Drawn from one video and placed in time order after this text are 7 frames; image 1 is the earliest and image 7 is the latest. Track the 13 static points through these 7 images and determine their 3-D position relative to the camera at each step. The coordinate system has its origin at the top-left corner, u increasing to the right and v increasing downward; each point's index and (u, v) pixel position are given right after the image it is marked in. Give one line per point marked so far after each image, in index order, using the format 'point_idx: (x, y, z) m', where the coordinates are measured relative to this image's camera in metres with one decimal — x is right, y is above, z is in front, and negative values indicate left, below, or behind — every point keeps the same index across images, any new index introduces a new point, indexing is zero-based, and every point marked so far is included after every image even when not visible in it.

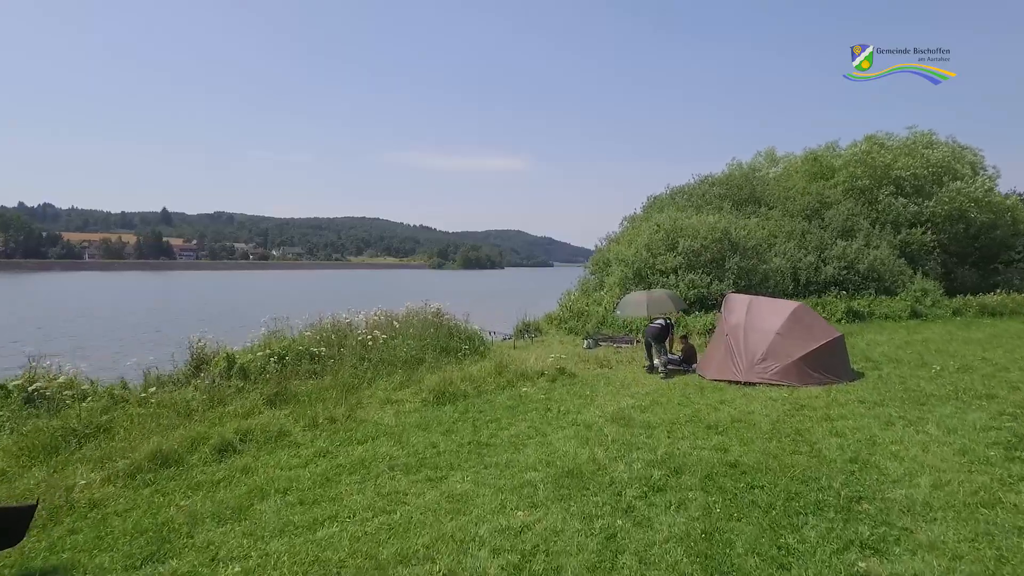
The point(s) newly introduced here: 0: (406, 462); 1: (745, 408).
0: (-0.9, -1.5, +8.1) m
1: (+2.7, -1.4, +10.9) m
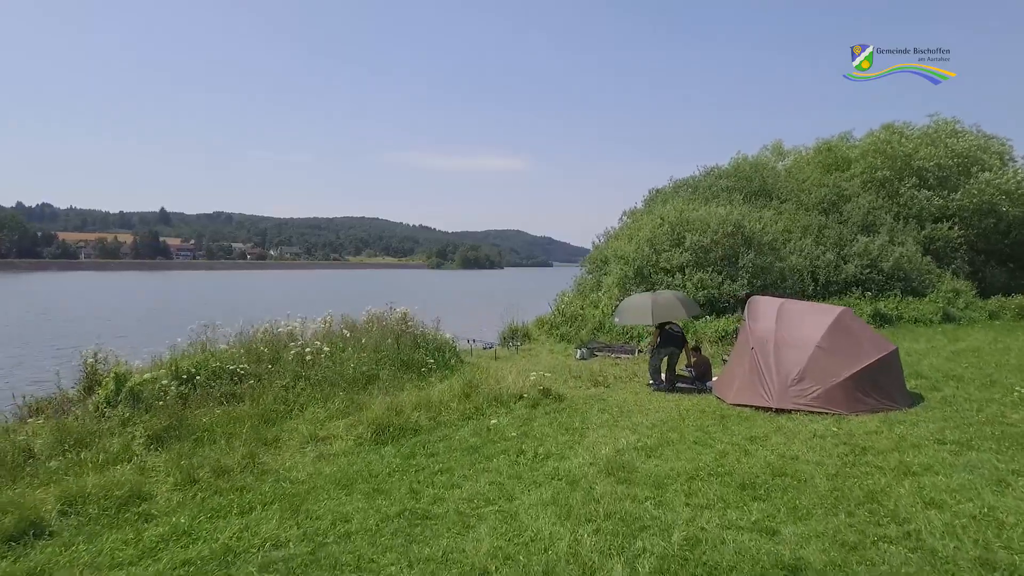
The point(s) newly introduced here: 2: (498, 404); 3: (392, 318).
0: (-1.2, -1.5, +5.3) m
1: (+2.3, -1.4, +8.2) m
2: (-0.2, -1.3, +10.8) m
3: (-1.9, -0.5, +15.3) m
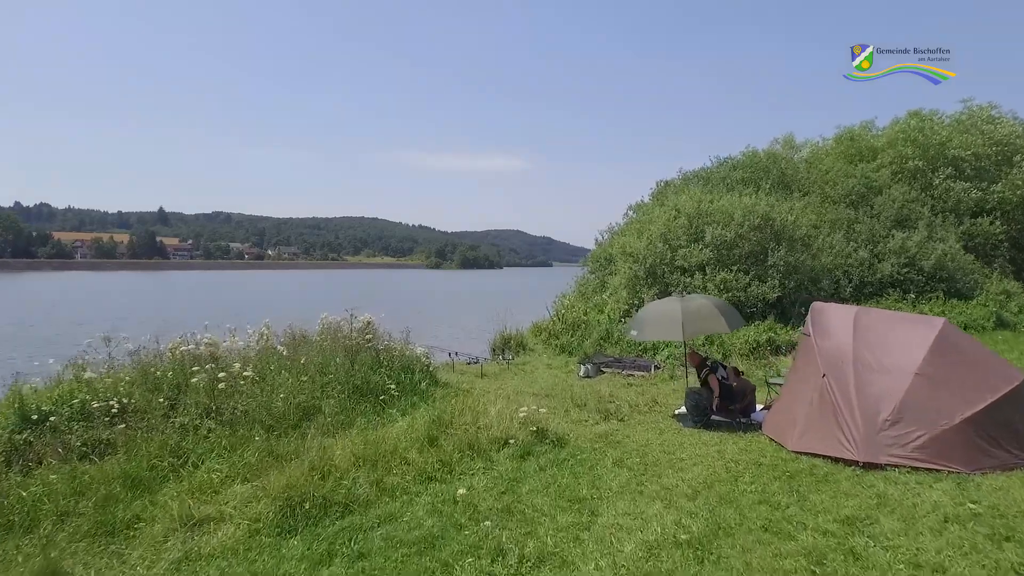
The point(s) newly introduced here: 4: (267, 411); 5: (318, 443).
0: (-1.4, -1.5, +2.4) m
1: (+2.2, -1.4, +5.2) m
2: (-0.3, -1.3, +7.8) m
3: (-2.1, -0.5, +12.3) m
4: (-2.2, -1.1, +8.8) m
5: (-1.6, -1.3, +8.0) m
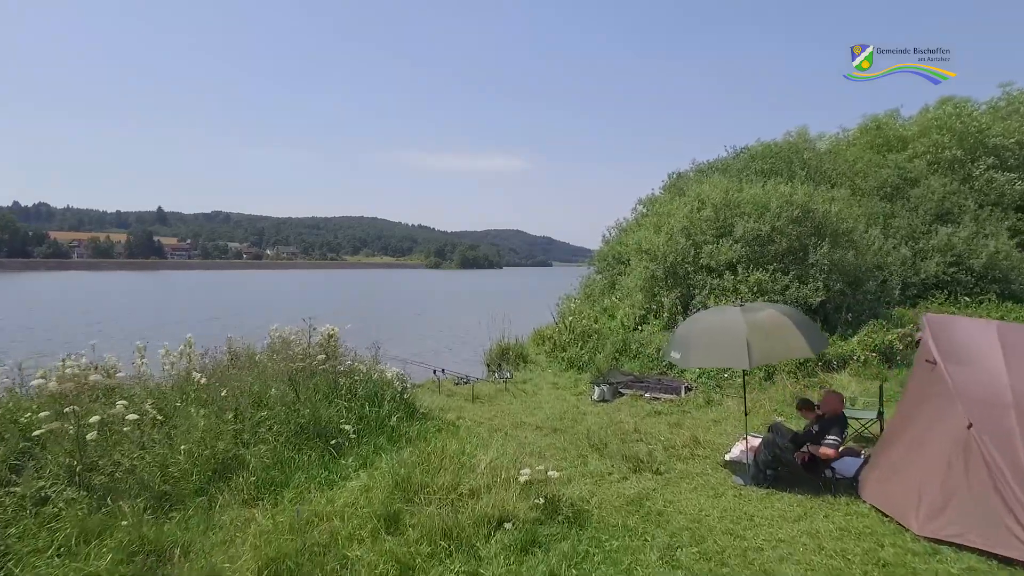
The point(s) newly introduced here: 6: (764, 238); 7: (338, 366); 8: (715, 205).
0: (-1.4, -1.6, -0.3) m
1: (+2.1, -1.5, +2.5) m
2: (-0.3, -1.4, +5.2) m
3: (-2.1, -0.6, +9.7) m
4: (-2.3, -1.1, +6.2) m
5: (-1.6, -1.3, +5.4) m
6: (+4.2, +0.8, +16.1) m
7: (-1.7, -0.7, +9.3) m
8: (+3.6, +1.5, +17.3) m
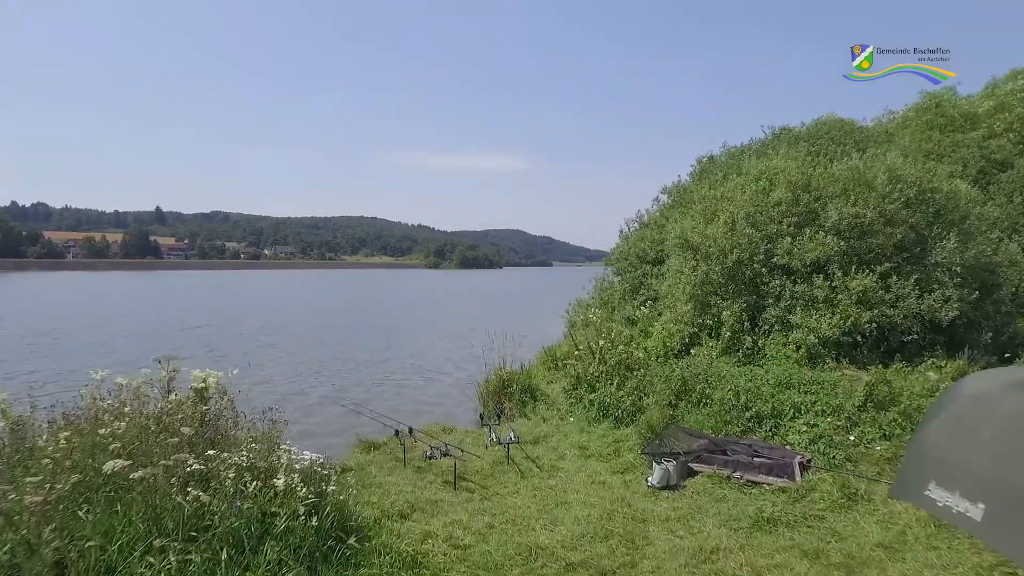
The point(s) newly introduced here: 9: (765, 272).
0: (-1.3, -1.7, -4.7) m
1: (+2.2, -1.6, -1.9) m
2: (-0.3, -1.5, +0.7) m
3: (-2.1, -0.7, +5.2) m
4: (-2.2, -1.2, +1.7) m
5: (-1.6, -1.4, +0.9) m
6: (+4.3, +0.7, +11.6) m
7: (-1.6, -0.9, +4.8) m
8: (+3.7, +1.4, +12.8) m
9: (+3.2, +0.2, +12.2) m
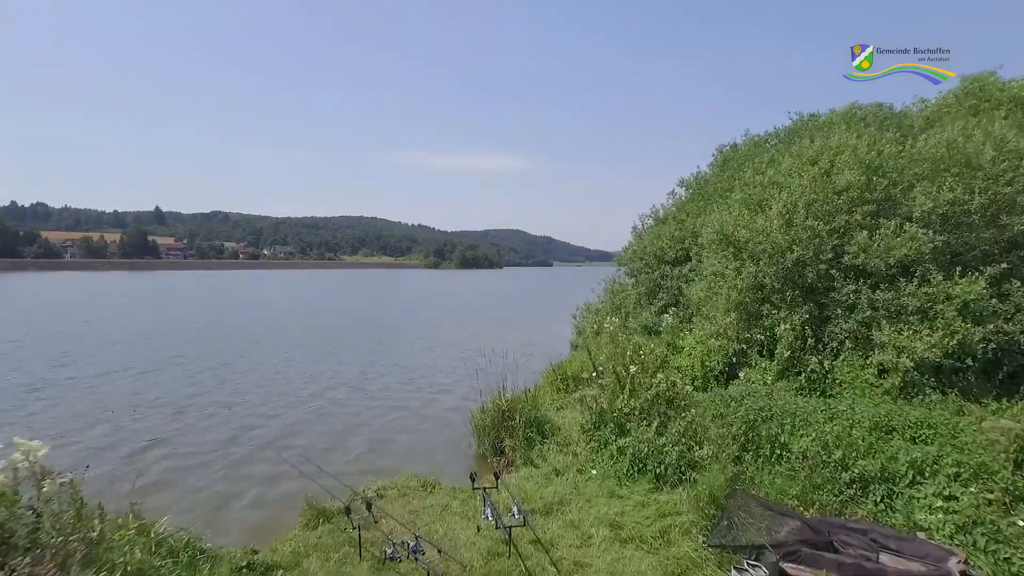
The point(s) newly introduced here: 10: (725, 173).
0: (-1.3, -1.8, -7.3) m
1: (+2.2, -1.6, -4.5) m
2: (-0.3, -1.6, -1.8) m
3: (-2.0, -0.8, +2.7) m
4: (-2.2, -1.3, -0.8) m
5: (-1.6, -1.5, -1.7) m
6: (+4.3, +0.6, +9.1) m
7: (-1.6, -0.9, +2.3) m
8: (+3.7, +1.3, +10.2) m
9: (+3.2, +0.2, +9.6) m
10: (+4.3, +2.6, +19.6) m
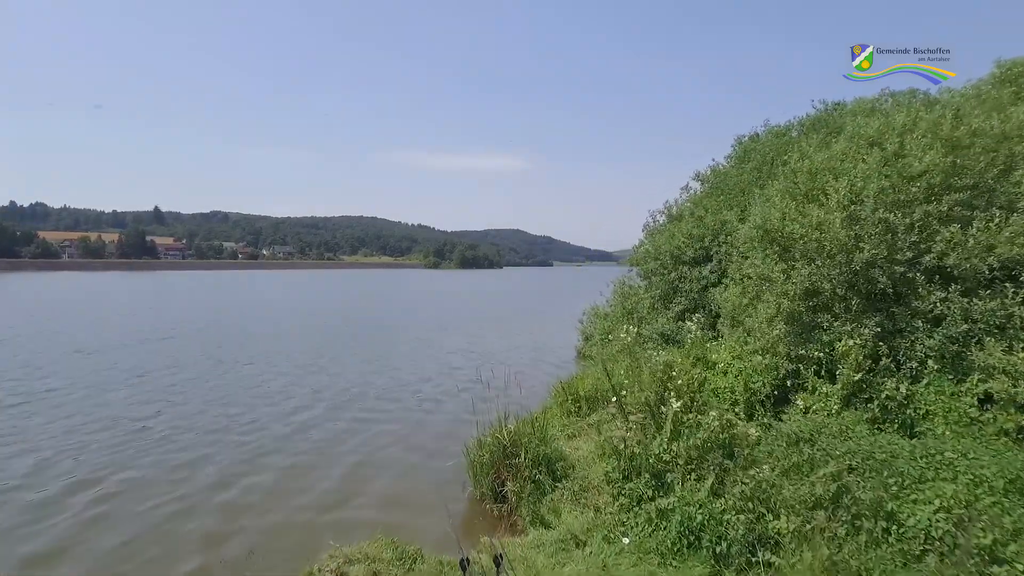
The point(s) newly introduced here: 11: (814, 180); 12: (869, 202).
0: (-1.3, -1.8, -9.2) m
1: (+2.2, -1.7, -6.4) m
2: (-0.2, -1.6, -3.7) m
3: (-2.0, -0.8, +0.8) m
4: (-2.2, -1.4, -2.7) m
5: (-1.5, -1.6, -3.5) m
6: (+4.3, +0.6, +7.2) m
7: (-1.6, -1.0, +0.4) m
8: (+3.7, +1.2, +8.4) m
9: (+3.2, +0.1, +7.7) m
10: (+4.3, +2.6, +17.8) m
11: (+3.0, +1.1, +9.9) m
12: (+3.1, +0.7, +8.2) m
